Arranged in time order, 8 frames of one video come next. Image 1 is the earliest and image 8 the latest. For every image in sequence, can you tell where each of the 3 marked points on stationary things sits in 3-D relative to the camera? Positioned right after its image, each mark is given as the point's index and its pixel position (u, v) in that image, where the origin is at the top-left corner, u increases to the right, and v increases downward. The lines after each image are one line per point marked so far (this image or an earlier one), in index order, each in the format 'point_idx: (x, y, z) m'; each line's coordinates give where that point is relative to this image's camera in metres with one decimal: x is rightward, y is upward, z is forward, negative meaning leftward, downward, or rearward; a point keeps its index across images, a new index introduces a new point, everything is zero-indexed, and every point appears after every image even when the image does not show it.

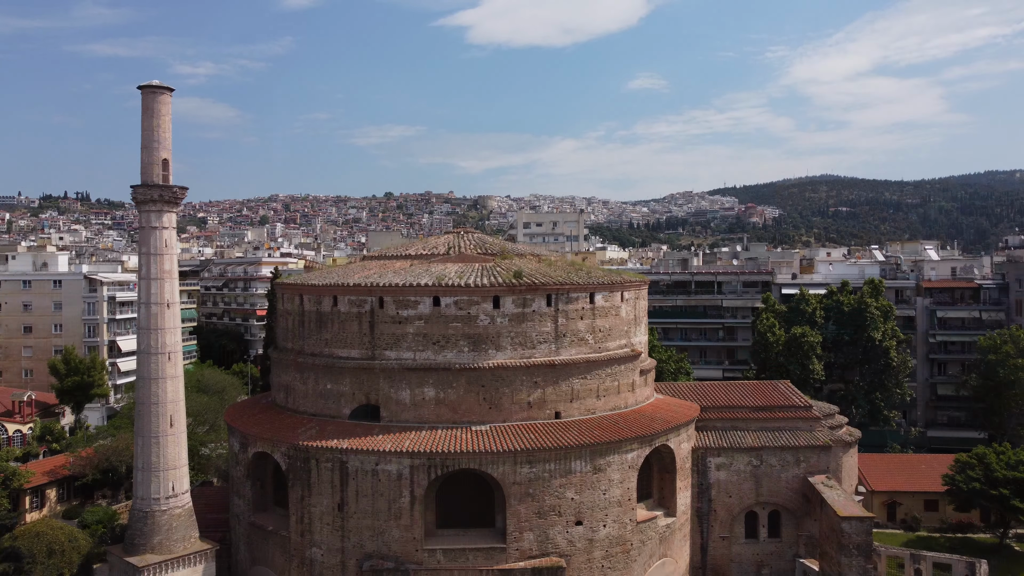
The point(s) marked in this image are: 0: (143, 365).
0: (-8.0, -1.7, +18.6) m
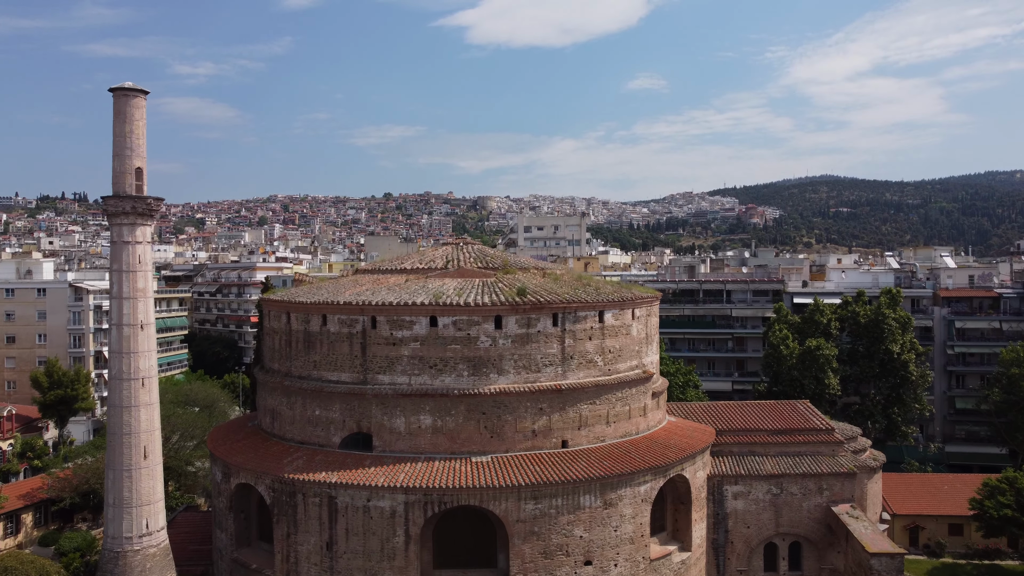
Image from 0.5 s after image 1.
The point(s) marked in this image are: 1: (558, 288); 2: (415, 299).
0: (-7.9, -2.1, +17.1) m
1: (+1.0, 0.0, +19.5) m
2: (-2.1, -0.2, +18.2) m
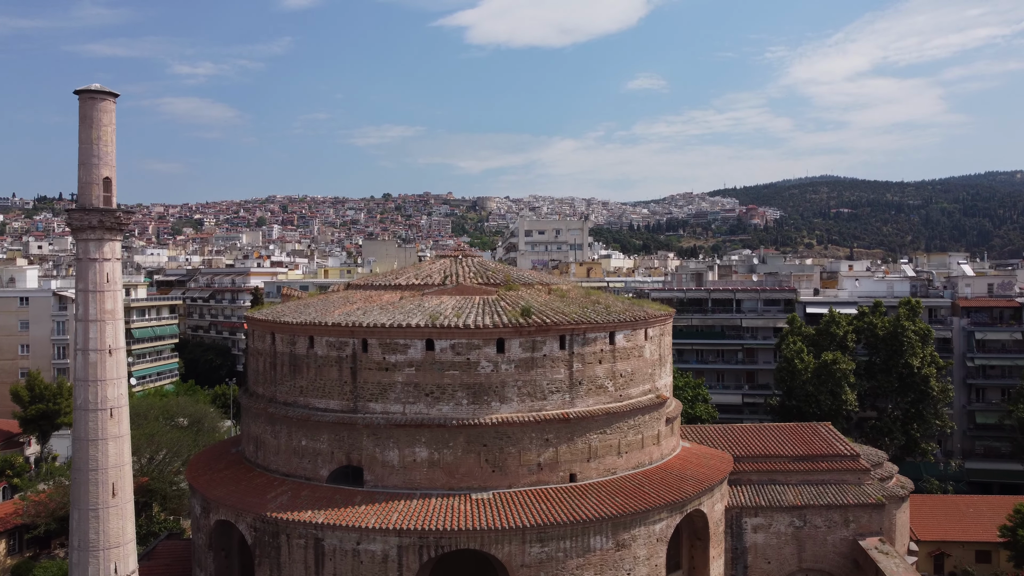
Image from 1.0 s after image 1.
0: (-7.8, -2.5, +15.6) m
1: (+1.1, -0.4, +18.0) m
2: (-2.0, -0.6, +16.7) m
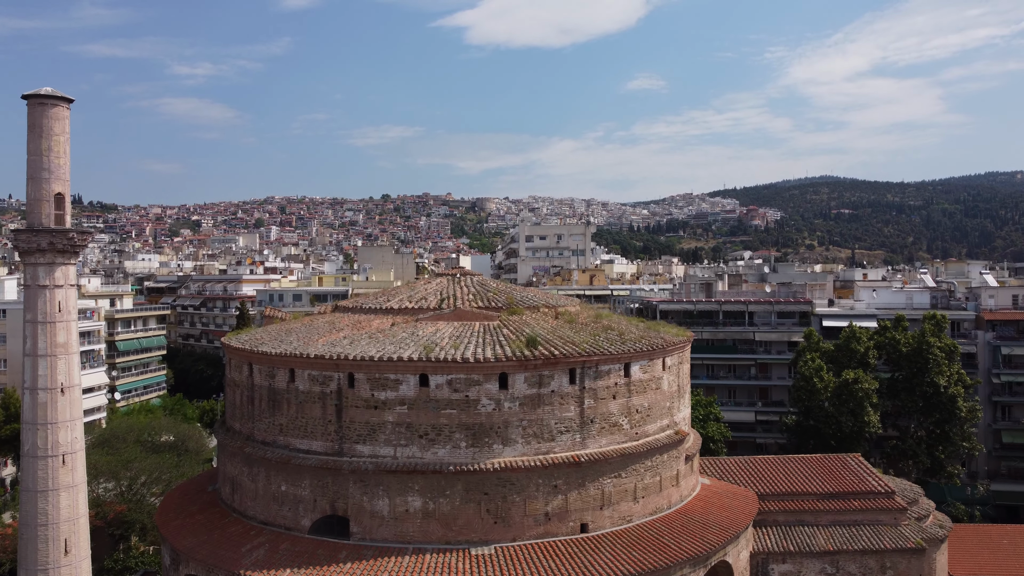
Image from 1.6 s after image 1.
0: (-7.8, -3.0, +13.8) m
1: (+1.2, -0.9, +16.1) m
2: (-1.9, -1.1, +14.9) m
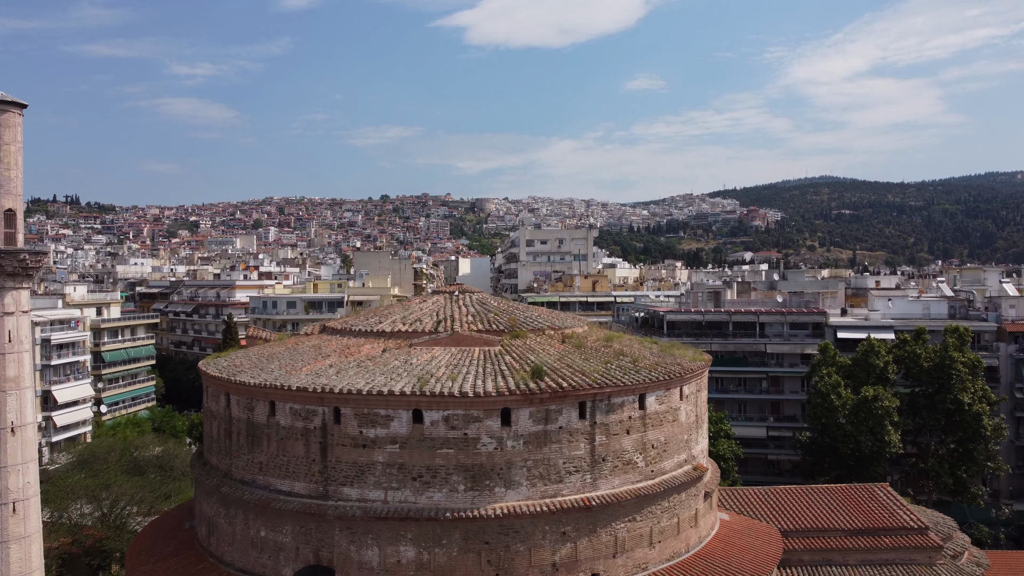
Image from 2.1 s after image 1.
0: (-7.7, -3.4, +12.3) m
1: (+1.2, -1.3, +14.7) m
2: (-1.9, -1.5, +13.4) m
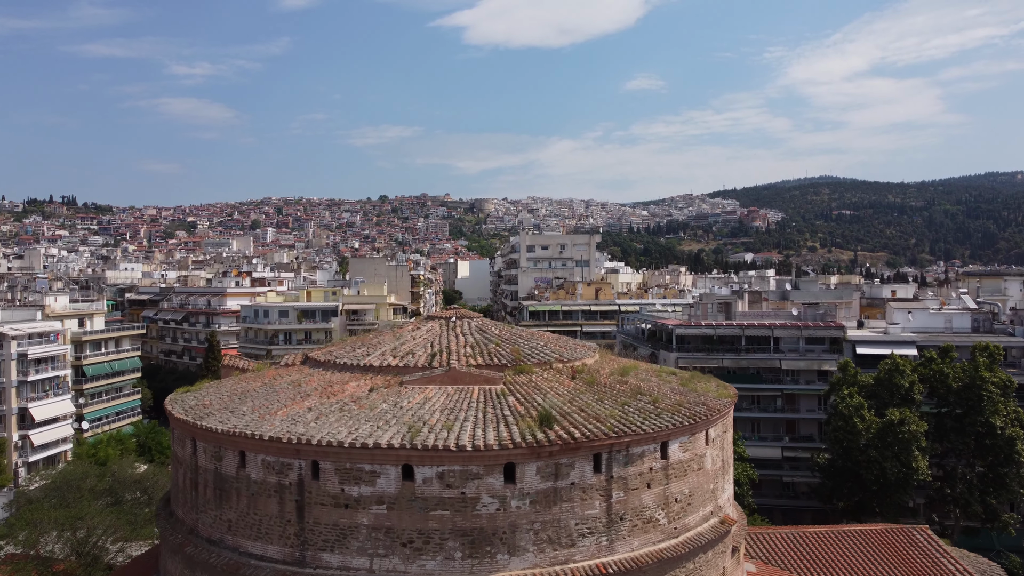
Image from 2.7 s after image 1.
0: (-7.6, -3.8, +10.6) m
1: (+1.3, -1.8, +12.9) m
2: (-1.8, -2.0, +11.7) m
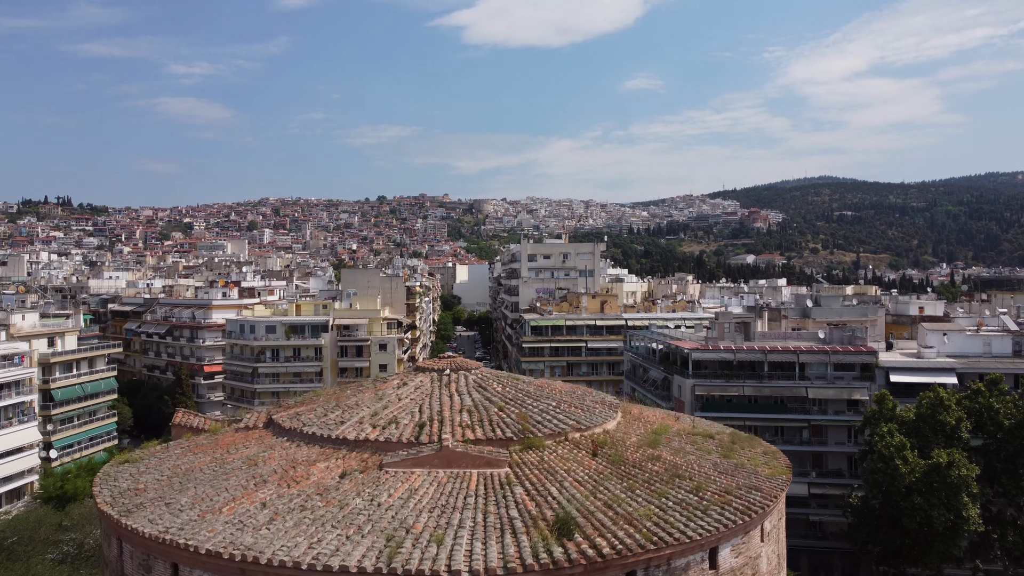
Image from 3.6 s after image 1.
0: (-7.6, -4.6, +7.8) m
1: (+1.4, -2.5, +10.2) m
2: (-1.7, -2.7, +9.0) m
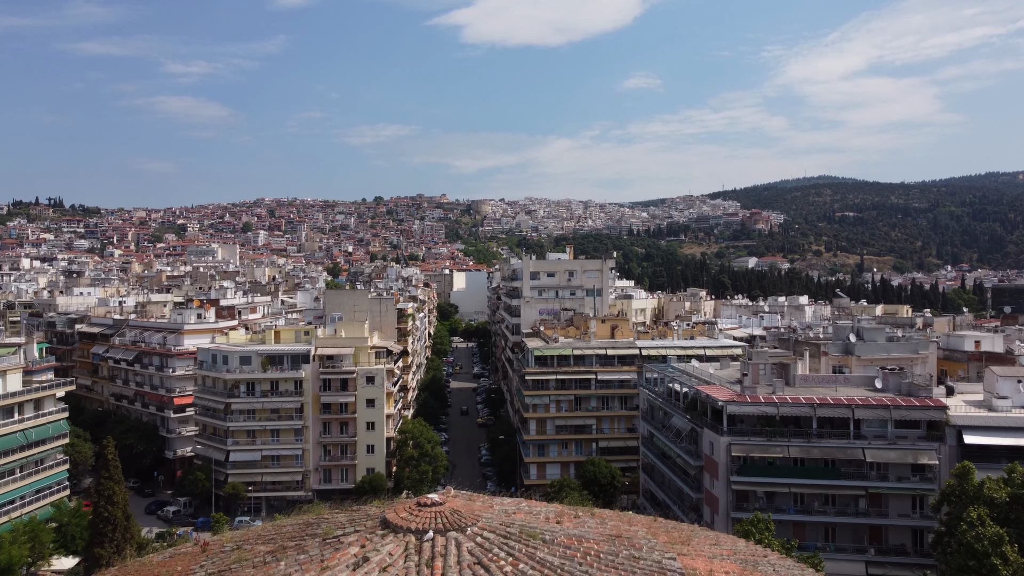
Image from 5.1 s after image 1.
0: (-7.4, -5.9, +3.3) m
1: (+1.5, -3.8, +5.7) m
2: (-1.5, -4.0, +4.4) m
